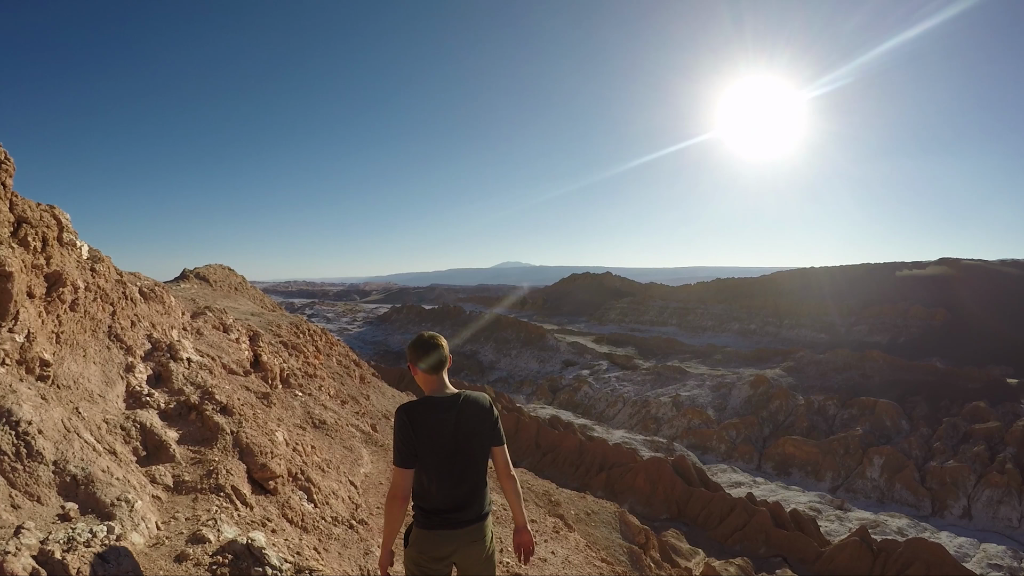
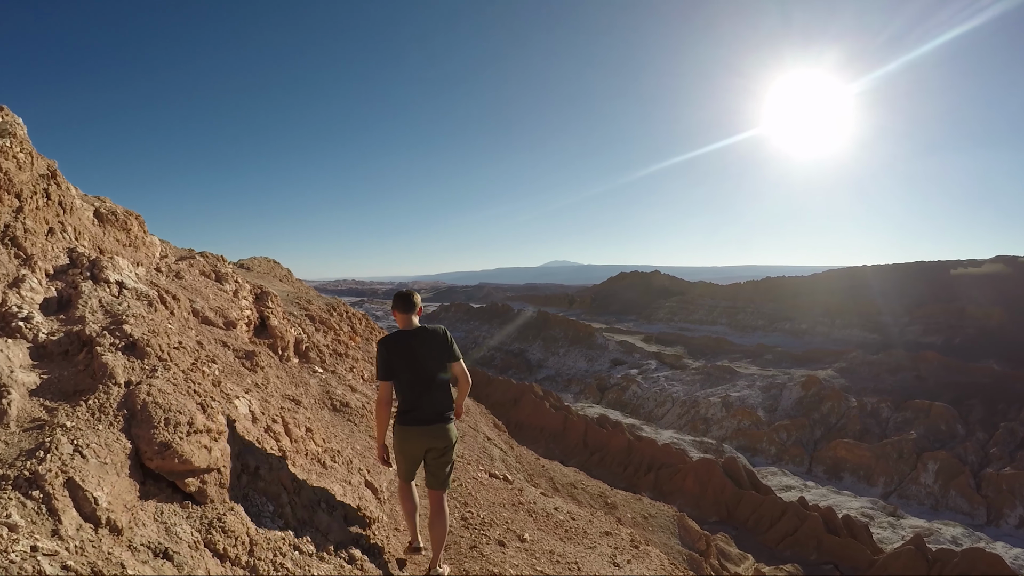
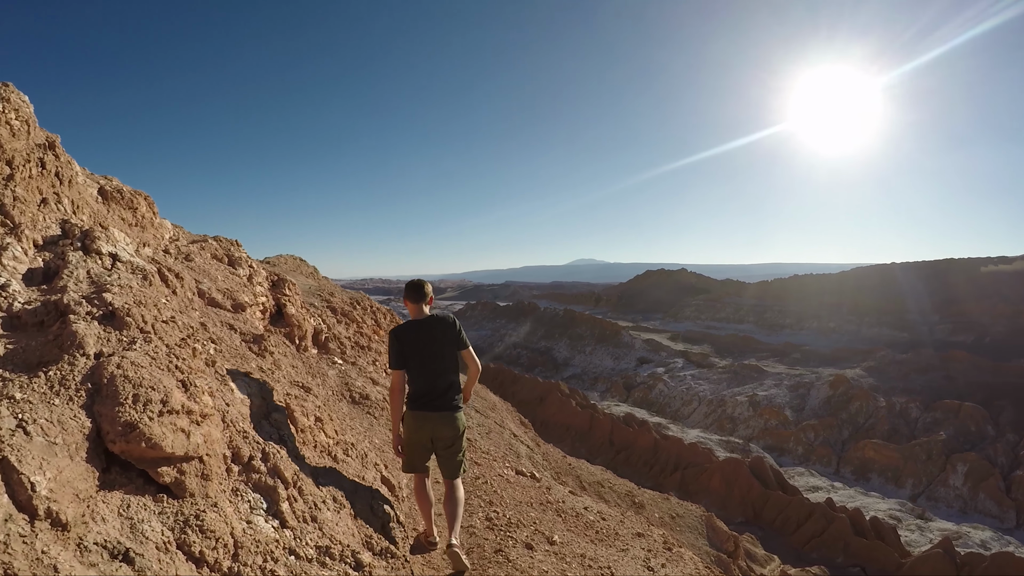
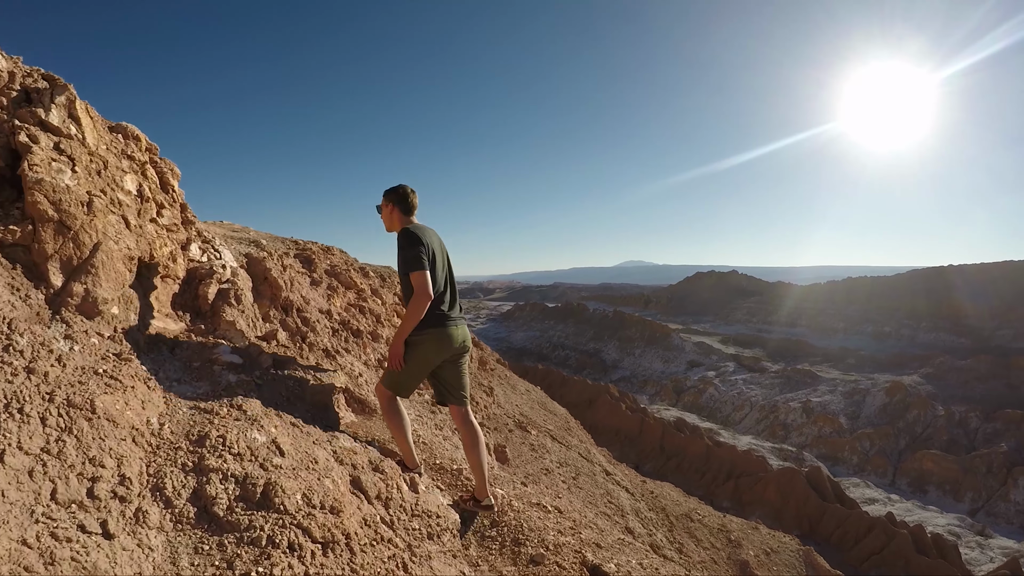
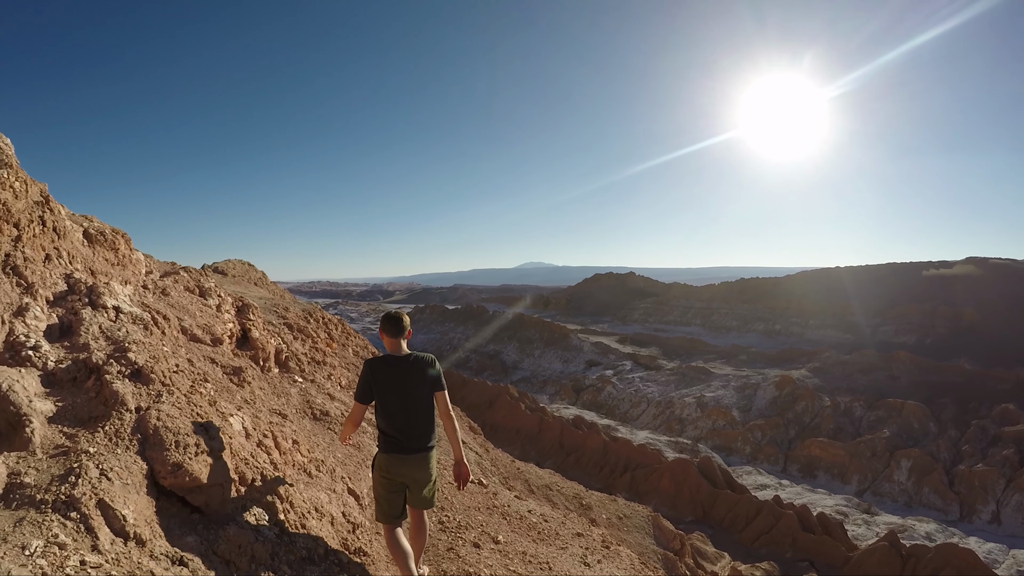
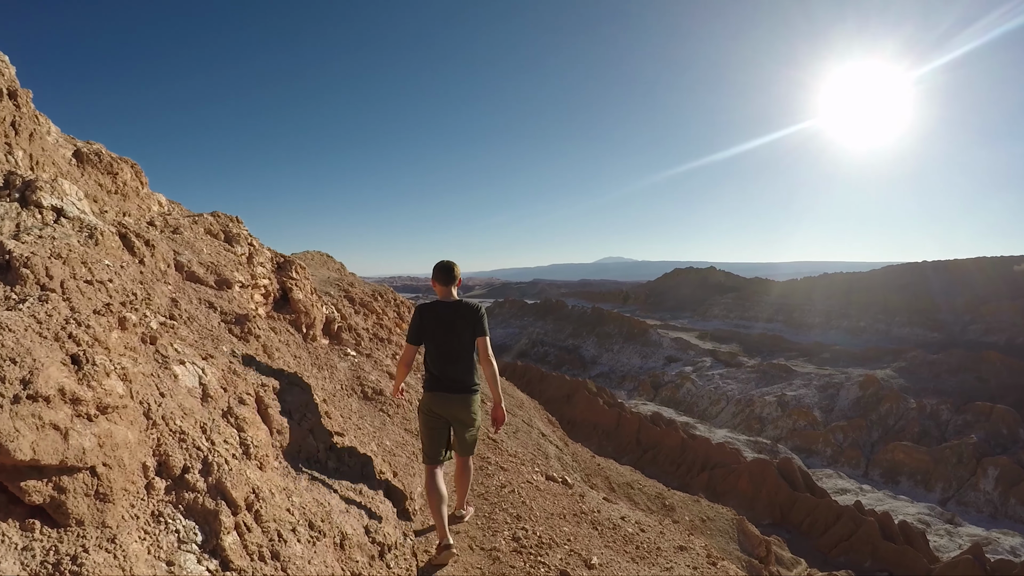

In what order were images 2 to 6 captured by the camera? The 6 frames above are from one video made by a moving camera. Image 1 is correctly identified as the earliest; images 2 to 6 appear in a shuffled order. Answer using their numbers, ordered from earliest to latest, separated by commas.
5, 2, 3, 6, 4
